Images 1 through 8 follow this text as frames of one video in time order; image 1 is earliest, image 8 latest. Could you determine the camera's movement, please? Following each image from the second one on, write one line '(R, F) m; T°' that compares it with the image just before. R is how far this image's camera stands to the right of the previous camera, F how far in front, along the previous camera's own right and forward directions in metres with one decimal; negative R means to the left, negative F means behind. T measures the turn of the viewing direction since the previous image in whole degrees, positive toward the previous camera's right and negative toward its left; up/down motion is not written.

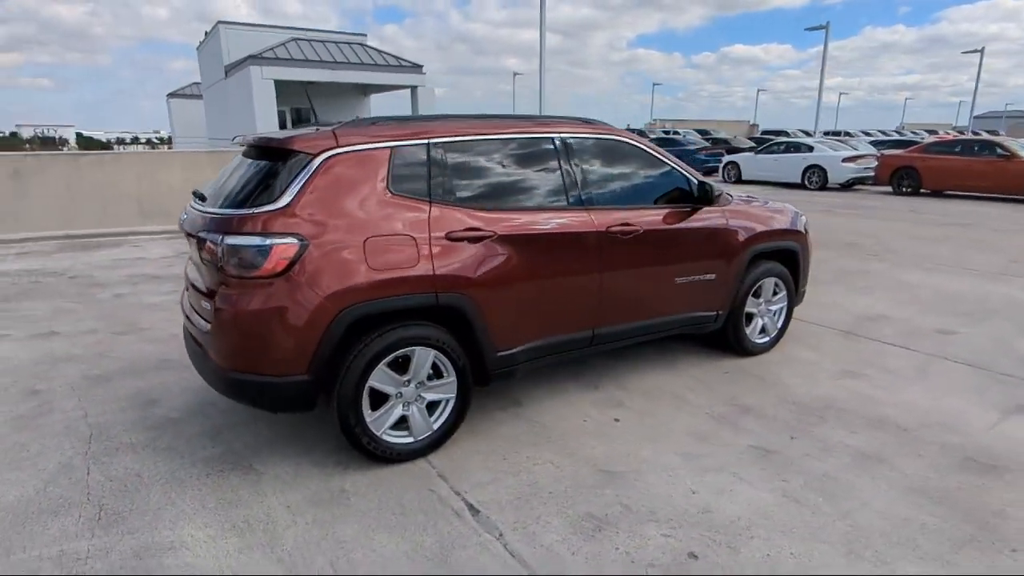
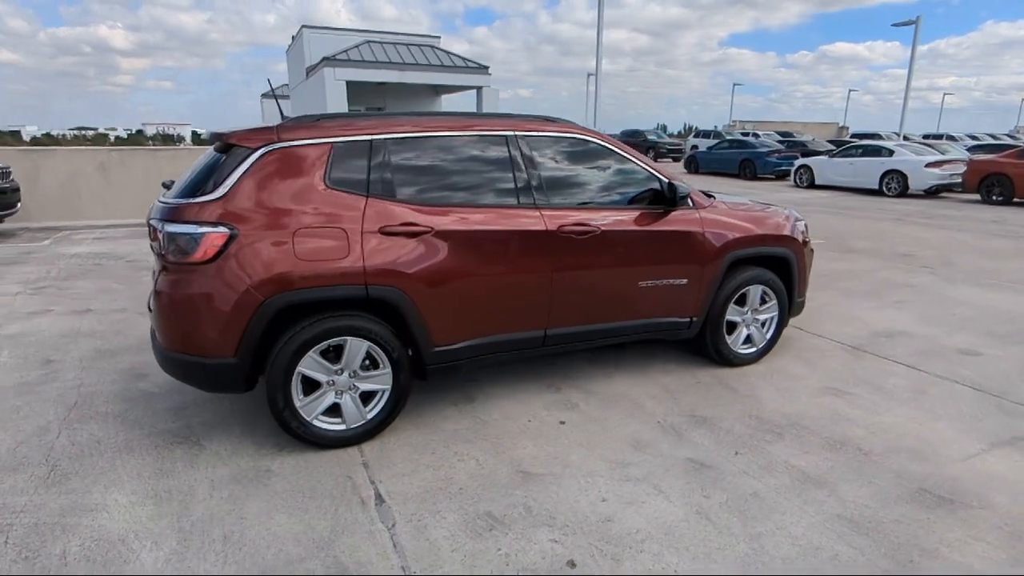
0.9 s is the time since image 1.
(+0.8, +0.1) m; -7°
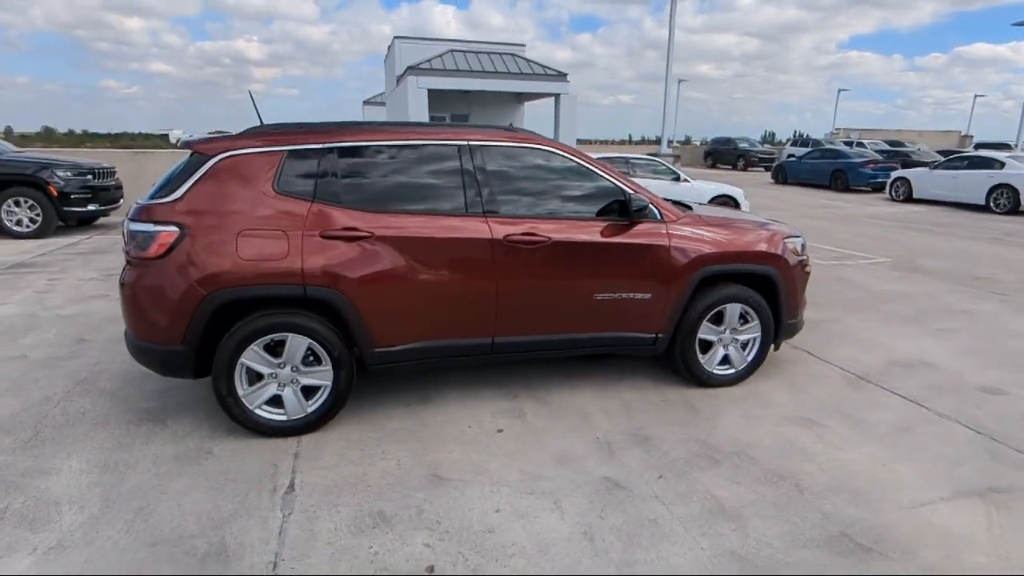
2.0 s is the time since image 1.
(+0.9, 0.0) m; -9°
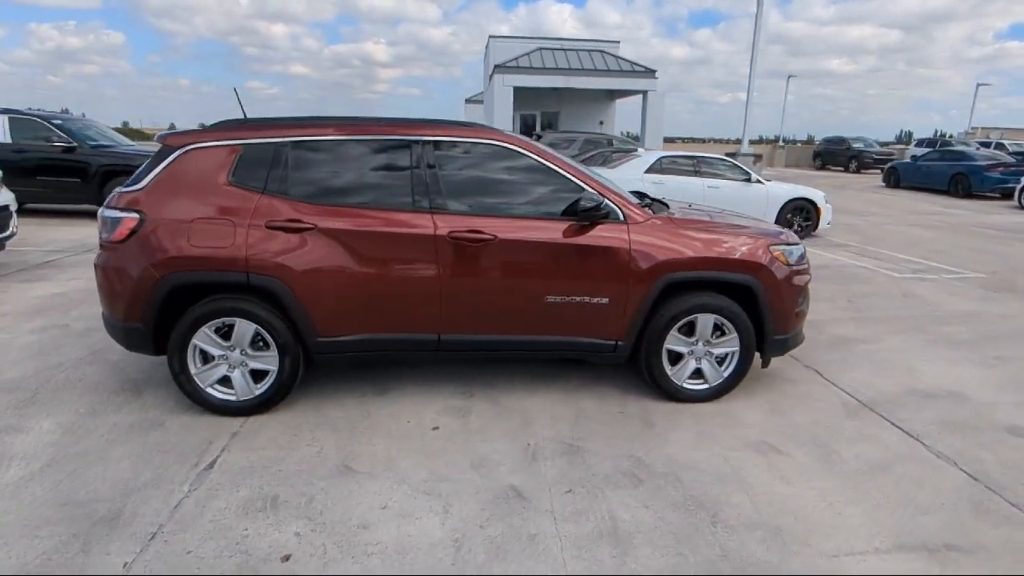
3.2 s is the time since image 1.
(+1.0, +0.2) m; -10°
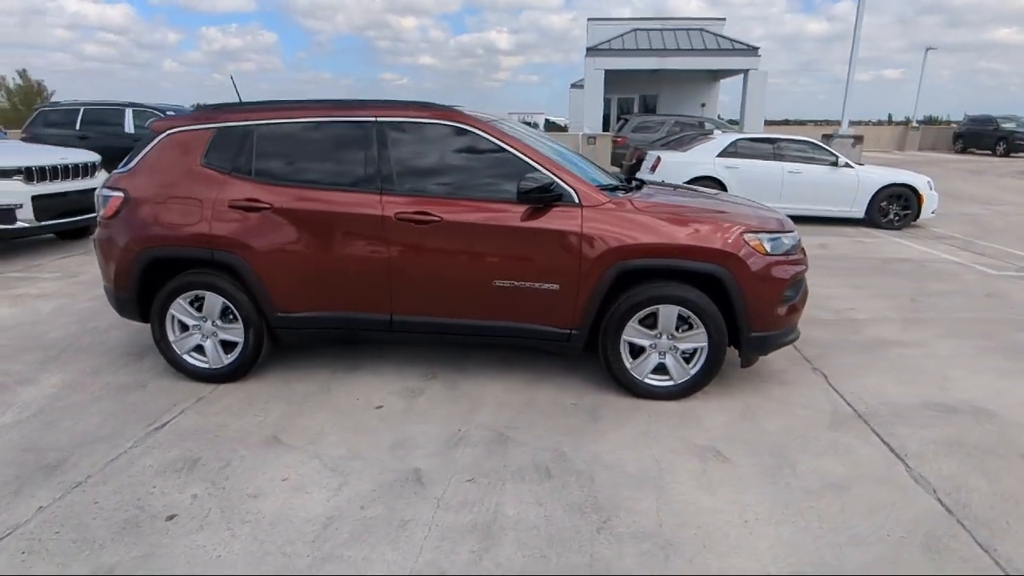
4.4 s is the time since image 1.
(+1.0, +0.2) m; -11°
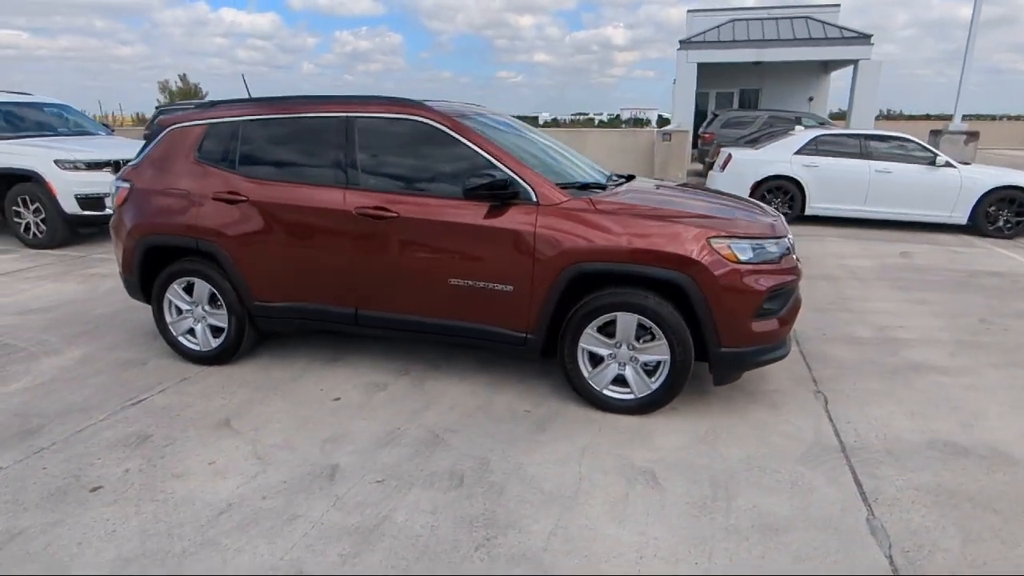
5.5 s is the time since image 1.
(+0.9, +0.2) m; -10°
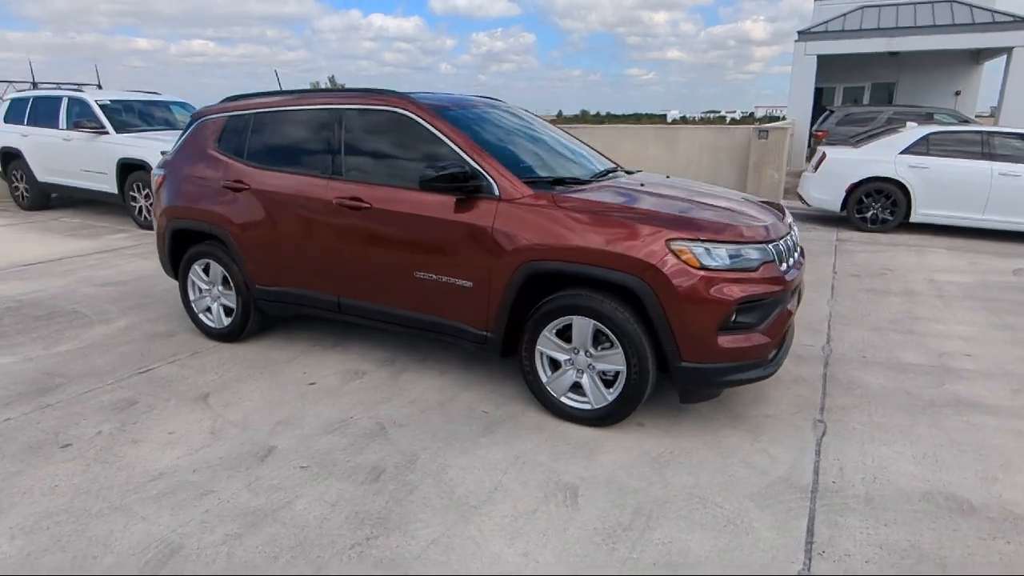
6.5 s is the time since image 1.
(+0.9, +0.2) m; -11°
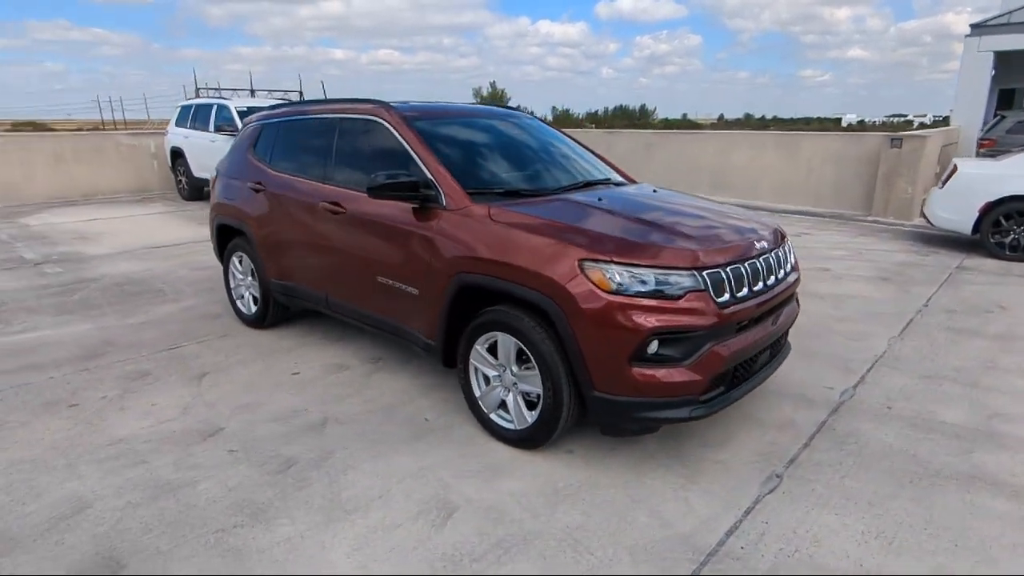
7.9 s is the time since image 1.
(+1.1, +0.2) m; -14°
